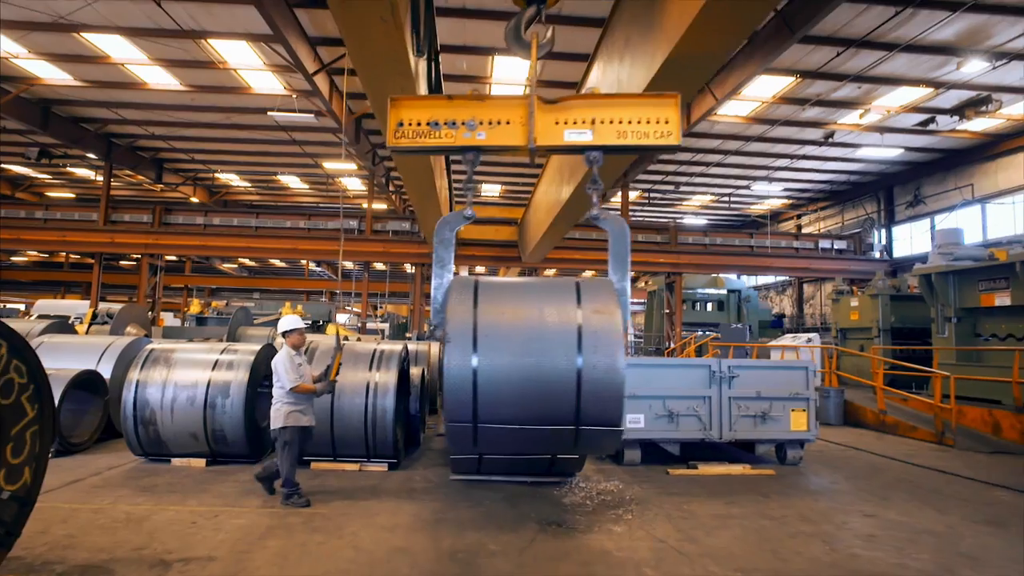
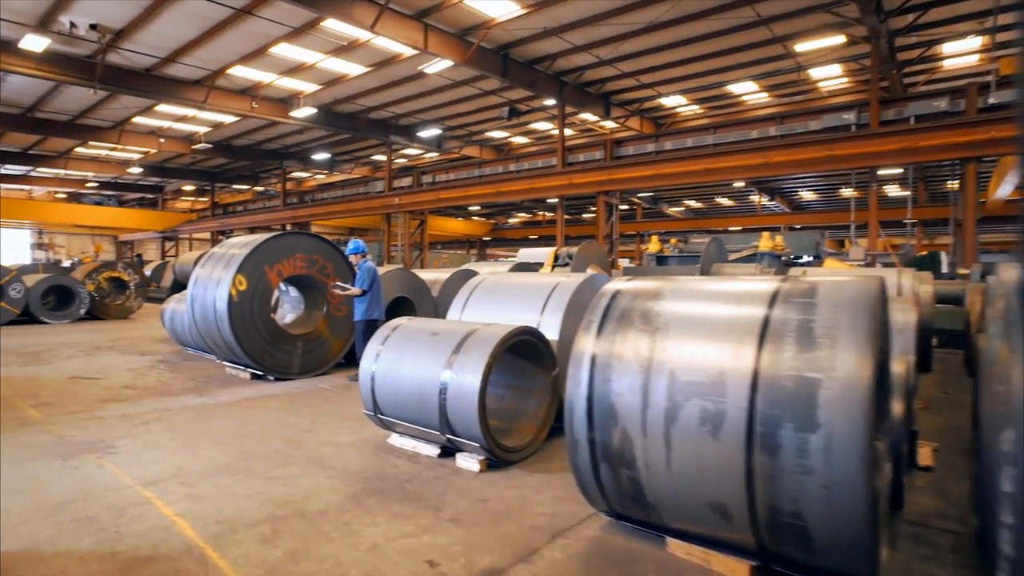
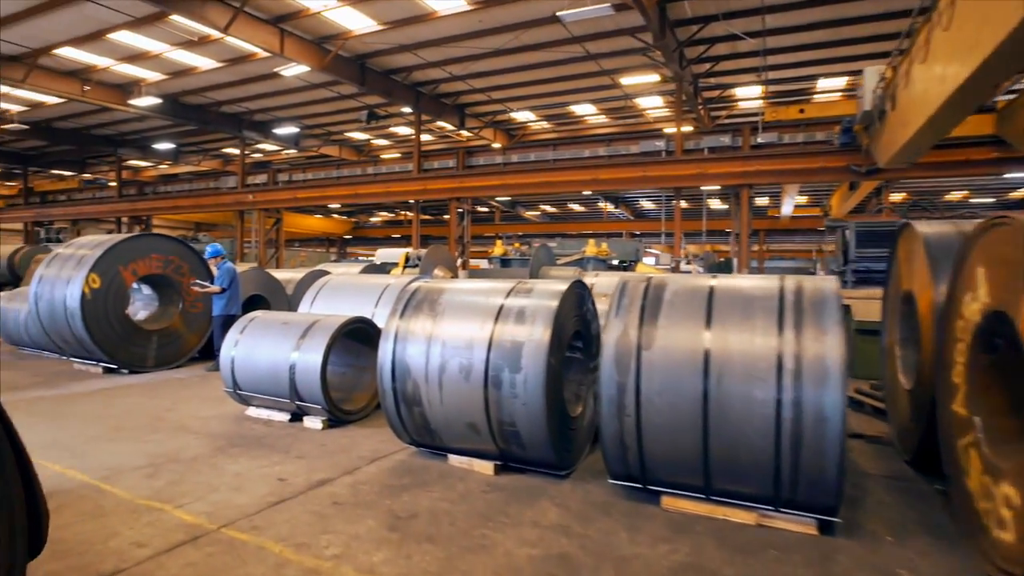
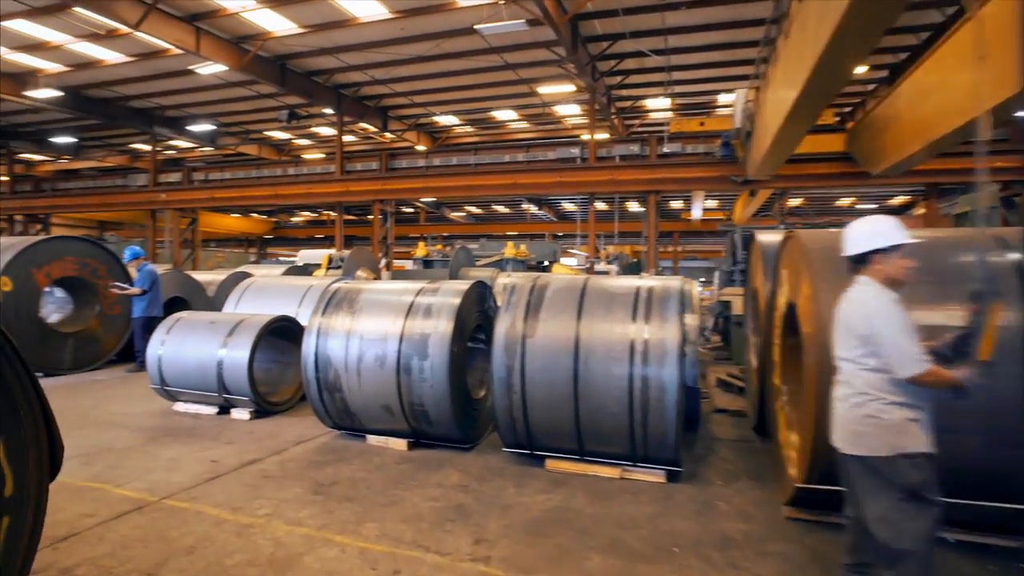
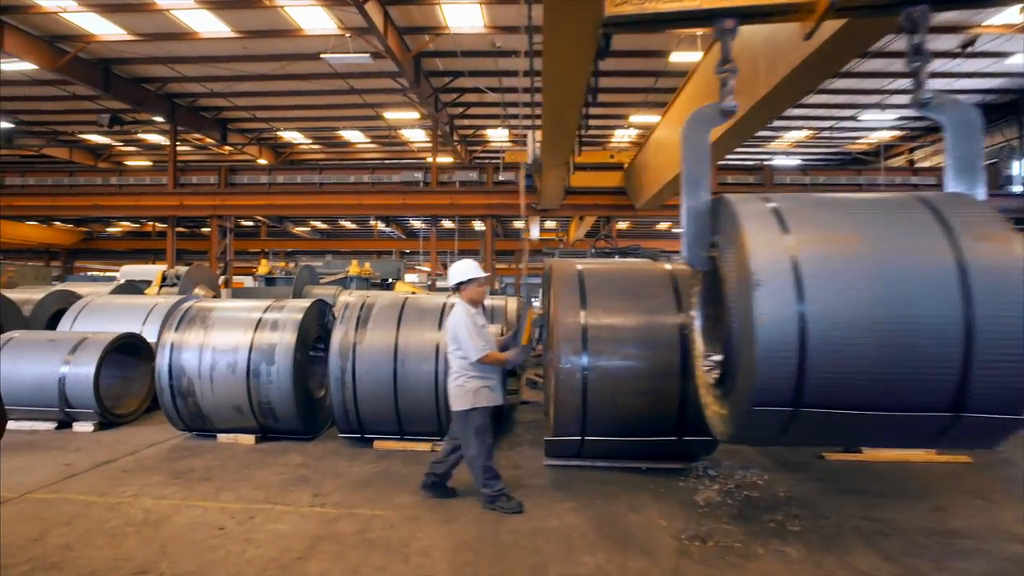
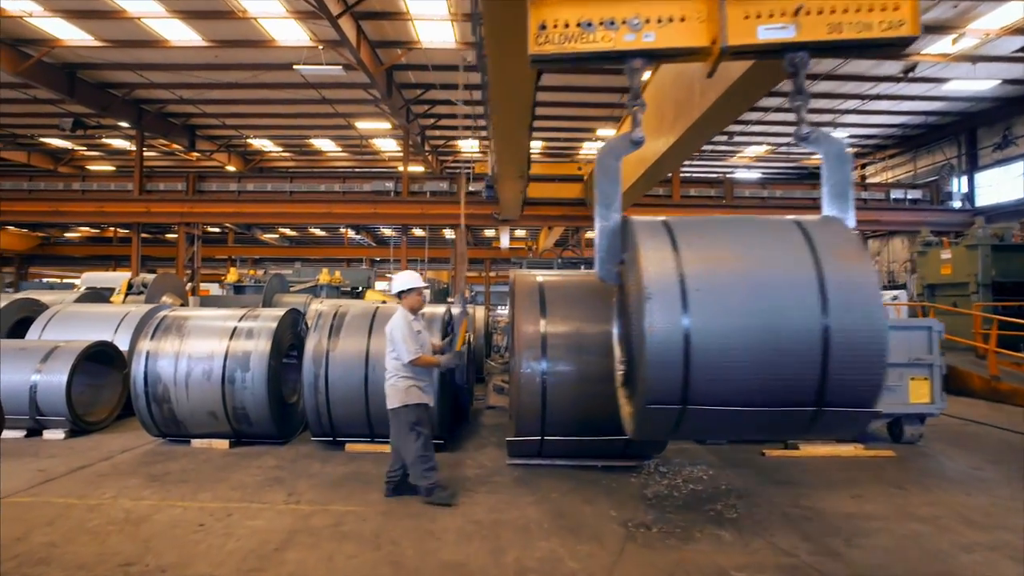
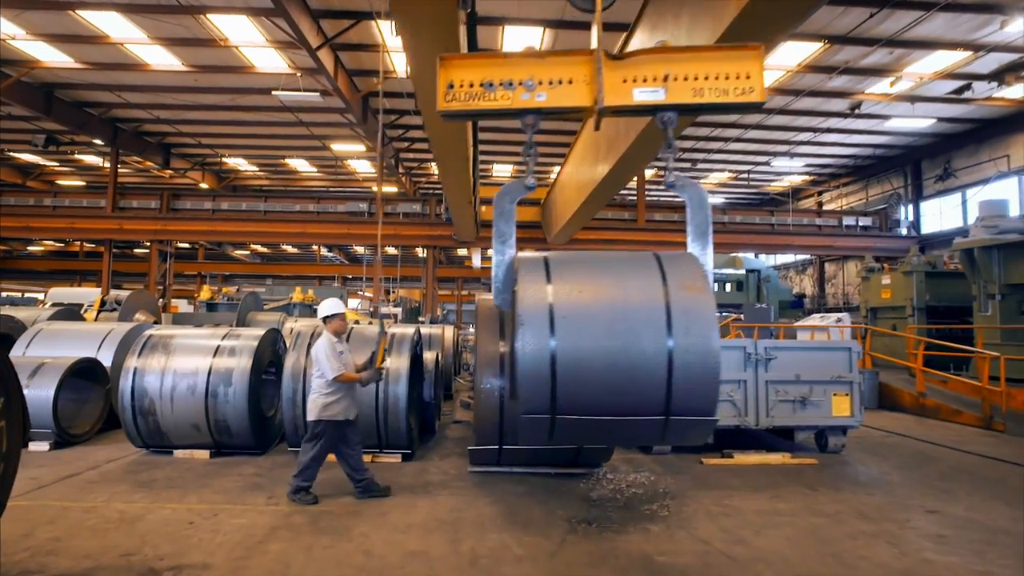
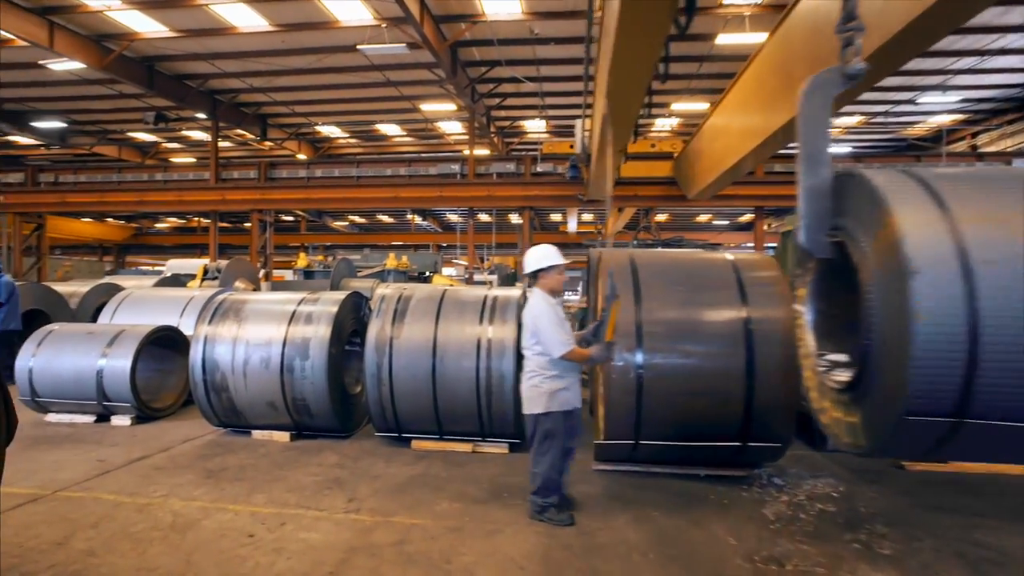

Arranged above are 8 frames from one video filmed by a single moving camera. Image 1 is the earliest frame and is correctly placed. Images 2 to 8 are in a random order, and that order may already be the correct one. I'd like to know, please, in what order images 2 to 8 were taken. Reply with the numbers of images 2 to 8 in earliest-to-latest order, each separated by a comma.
7, 6, 5, 8, 4, 3, 2
